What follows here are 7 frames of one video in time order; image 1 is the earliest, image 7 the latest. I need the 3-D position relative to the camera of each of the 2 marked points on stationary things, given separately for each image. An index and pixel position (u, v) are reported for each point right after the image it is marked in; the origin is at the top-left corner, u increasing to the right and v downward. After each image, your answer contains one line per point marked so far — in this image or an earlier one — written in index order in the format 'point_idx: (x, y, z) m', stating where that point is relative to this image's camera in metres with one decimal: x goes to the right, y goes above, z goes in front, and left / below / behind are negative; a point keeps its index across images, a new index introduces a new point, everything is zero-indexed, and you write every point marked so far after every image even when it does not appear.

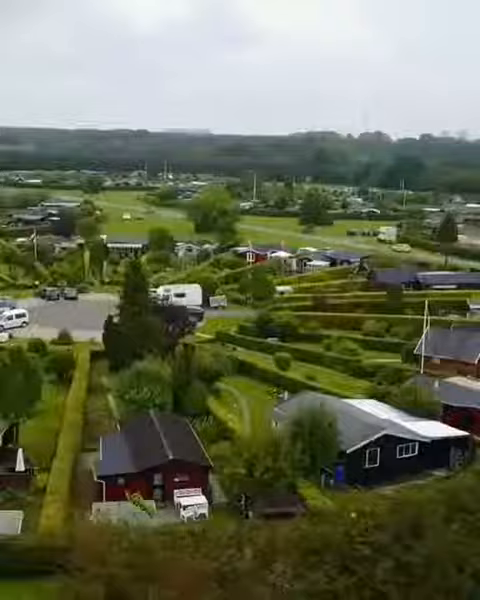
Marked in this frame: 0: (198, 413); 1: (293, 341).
0: (-0.7, -2.1, +13.2) m
1: (+1.4, -1.1, +19.1) m
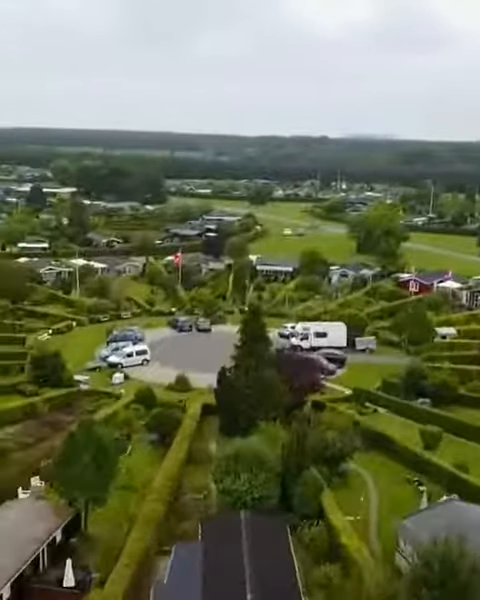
0: (+1.0, -3.1, +10.6) m
1: (+4.5, -2.2, +15.8) m
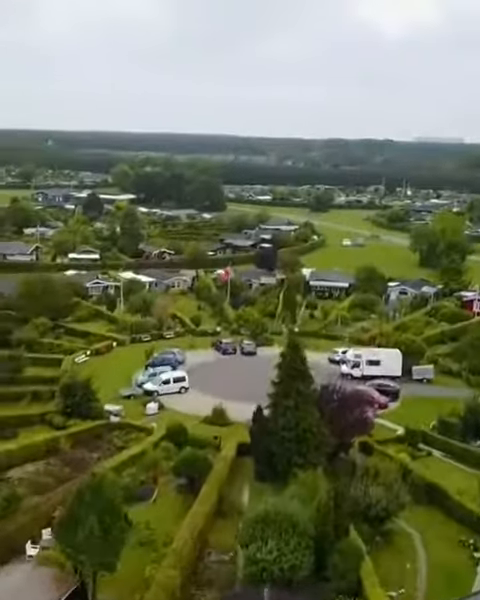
0: (+1.3, -3.7, +9.3) m
1: (+5.3, -2.9, +14.2) m
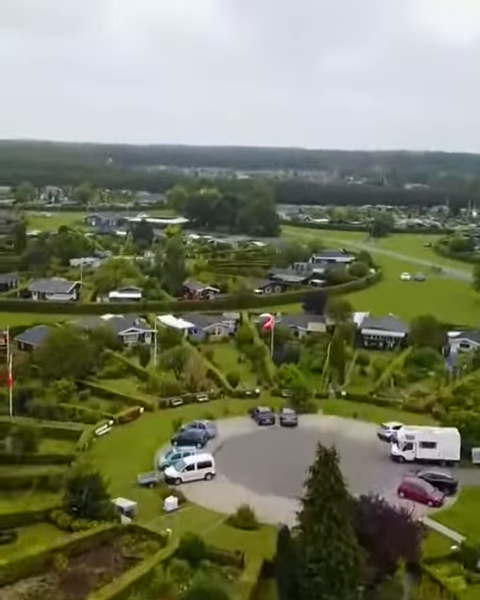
0: (+1.3, -5.1, +7.3) m
1: (+5.7, -4.4, +11.9) m
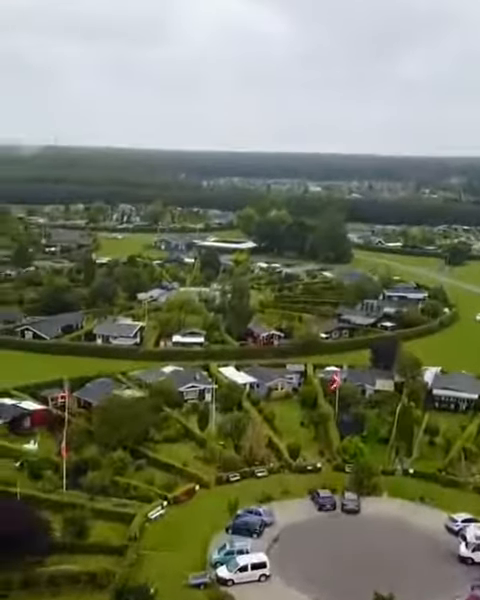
0: (+1.6, -6.8, +6.4) m
1: (+6.4, -6.3, +10.5) m
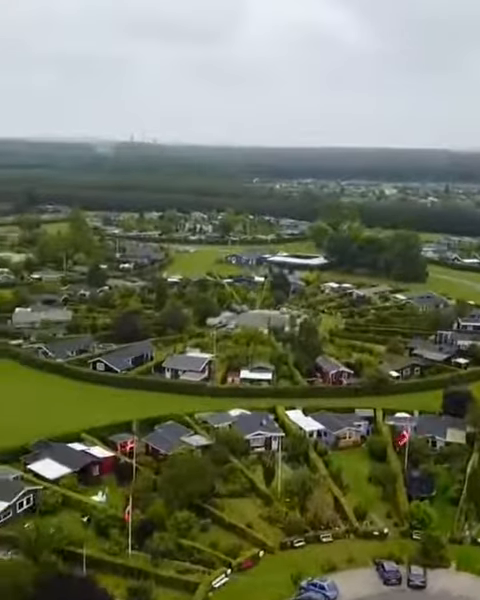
0: (+2.0, -8.5, +6.2) m
1: (+7.2, -8.0, +9.8) m
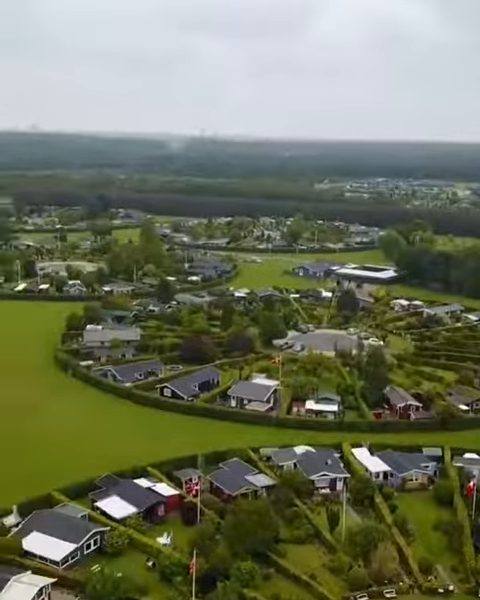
0: (+2.4, -10.0, +6.1) m
1: (+7.9, -9.5, +9.2) m
